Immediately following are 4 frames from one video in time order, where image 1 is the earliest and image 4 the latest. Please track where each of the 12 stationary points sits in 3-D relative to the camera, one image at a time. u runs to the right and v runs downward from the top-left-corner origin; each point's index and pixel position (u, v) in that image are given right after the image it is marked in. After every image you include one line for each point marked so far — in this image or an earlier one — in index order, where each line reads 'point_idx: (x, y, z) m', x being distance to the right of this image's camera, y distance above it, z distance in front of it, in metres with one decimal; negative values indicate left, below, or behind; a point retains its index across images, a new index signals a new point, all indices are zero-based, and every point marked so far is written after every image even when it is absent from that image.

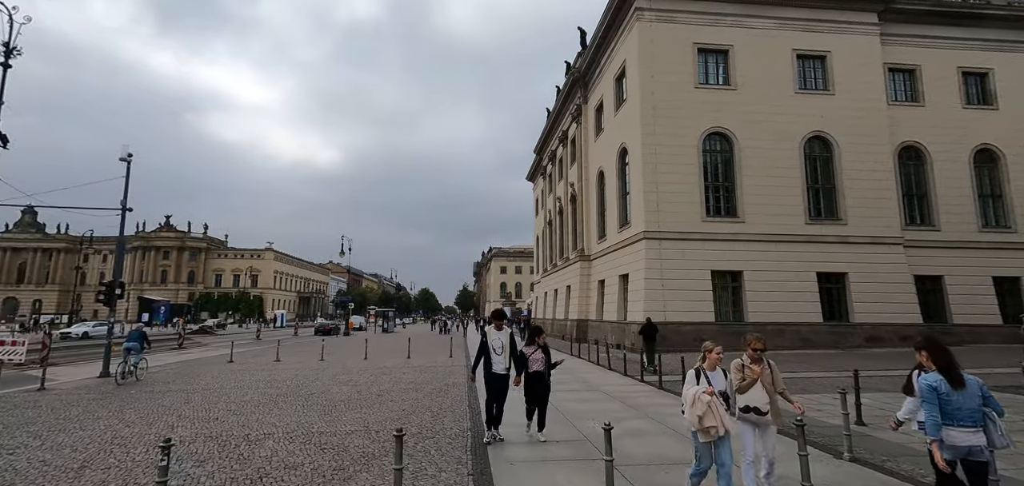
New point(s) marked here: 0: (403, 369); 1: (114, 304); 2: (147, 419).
0: (-4.1, -4.8, +18.2) m
1: (-15.3, -2.4, +18.3) m
2: (-7.5, -3.6, +9.8) m
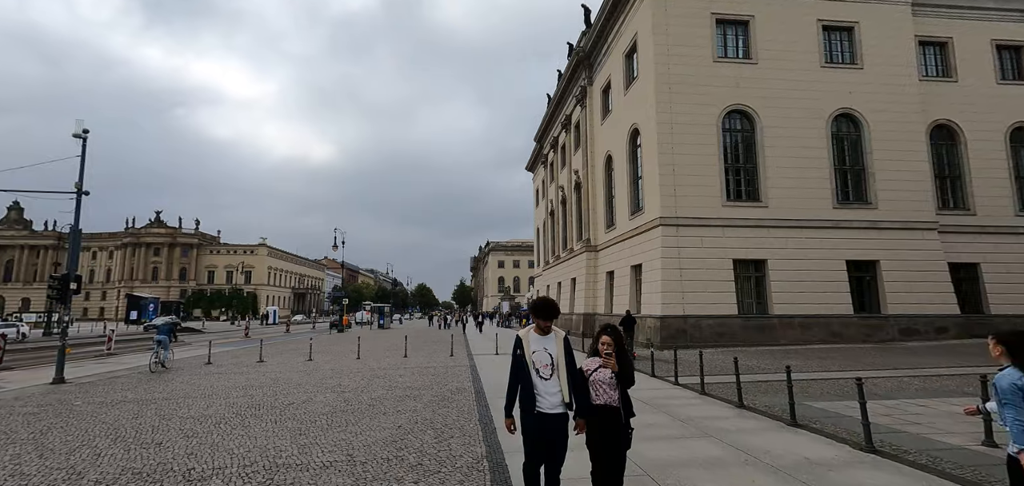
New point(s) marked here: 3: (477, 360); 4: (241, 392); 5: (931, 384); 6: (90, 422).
0: (-3.8, -4.3, +16.1) m
1: (-14.9, -1.9, +16.1) m
2: (-7.1, -3.3, +7.7) m
3: (-1.5, -4.8, +19.6) m
4: (-7.1, -3.9, +12.6) m
5: (+10.7, -3.6, +12.1) m
6: (-8.4, -3.6, +9.4) m
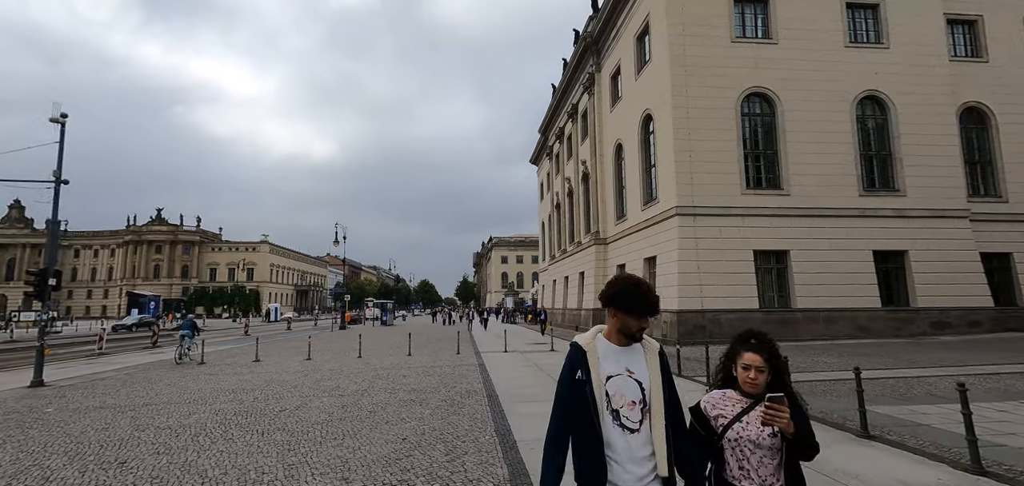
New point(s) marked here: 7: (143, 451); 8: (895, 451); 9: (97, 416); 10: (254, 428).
0: (-3.4, -4.0, +15.0) m
1: (-14.6, -1.7, +15.0) m
2: (-6.8, -3.1, +6.5) m
3: (-1.0, -4.5, +18.5) m
4: (-6.8, -3.7, +11.4) m
5: (+11.0, -3.2, +10.9) m
6: (-8.0, -3.3, +8.3) m
7: (-5.5, -3.1, +7.2) m
8: (+5.0, -2.7, +6.2) m
9: (-8.5, -3.6, +9.8) m
10: (-4.5, -3.2, +8.4) m
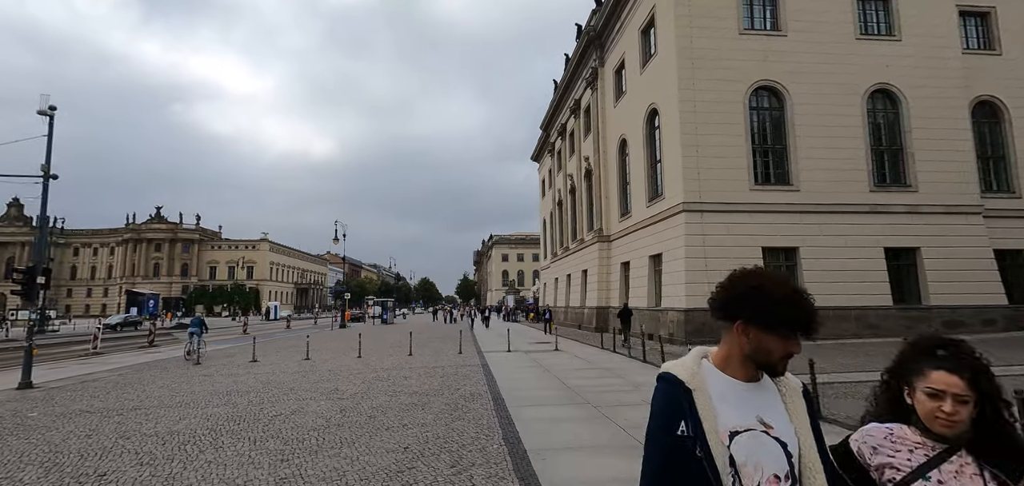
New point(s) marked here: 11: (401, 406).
0: (-3.2, -3.9, +14.5) m
1: (-14.4, -1.6, +14.5) m
2: (-6.6, -3.0, +6.0) m
3: (-0.9, -4.4, +18.0) m
4: (-6.6, -3.6, +10.9) m
5: (+11.2, -3.1, +10.4) m
6: (-7.9, -3.3, +7.8) m
7: (-5.4, -3.0, +6.7) m
8: (+5.2, -2.7, +5.7) m
9: (-8.4, -3.5, +9.3) m
10: (-4.4, -3.2, +7.9) m
11: (-2.3, -3.4, +9.9) m
